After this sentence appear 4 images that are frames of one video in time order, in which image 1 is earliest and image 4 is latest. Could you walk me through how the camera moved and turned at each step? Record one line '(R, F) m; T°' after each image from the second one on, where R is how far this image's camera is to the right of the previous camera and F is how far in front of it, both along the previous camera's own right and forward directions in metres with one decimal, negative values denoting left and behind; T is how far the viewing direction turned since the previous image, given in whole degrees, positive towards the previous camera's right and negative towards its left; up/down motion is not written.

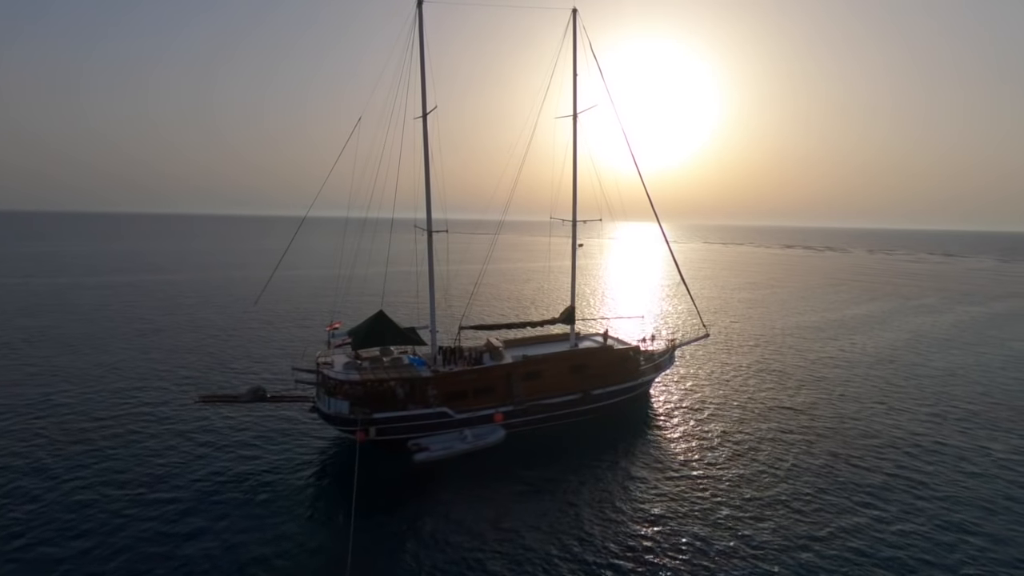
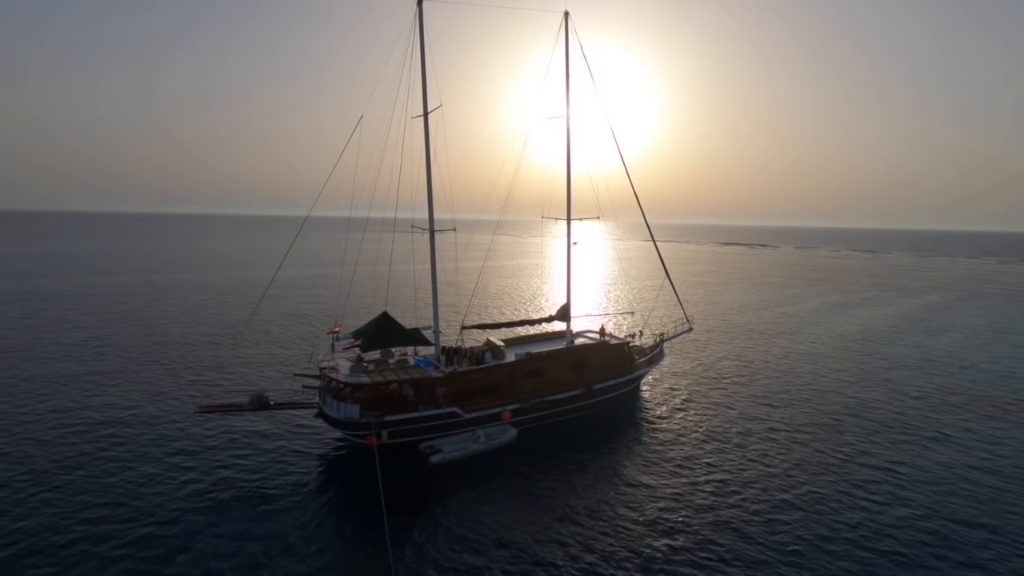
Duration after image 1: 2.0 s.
(-2.6, 0.0) m; +5°
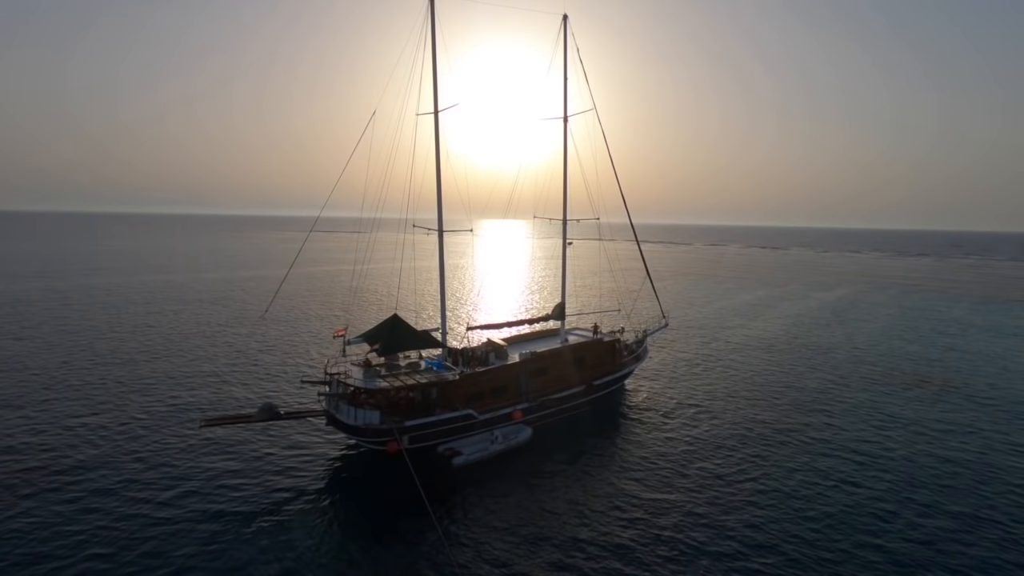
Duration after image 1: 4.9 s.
(-3.8, +0.1) m; +7°
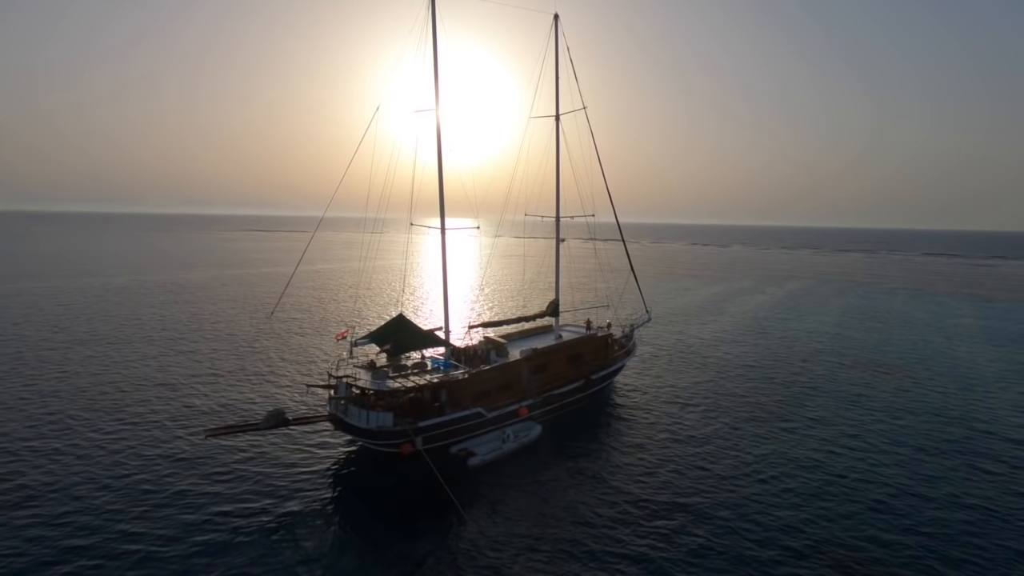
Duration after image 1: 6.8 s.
(-2.5, +0.1) m; +5°
